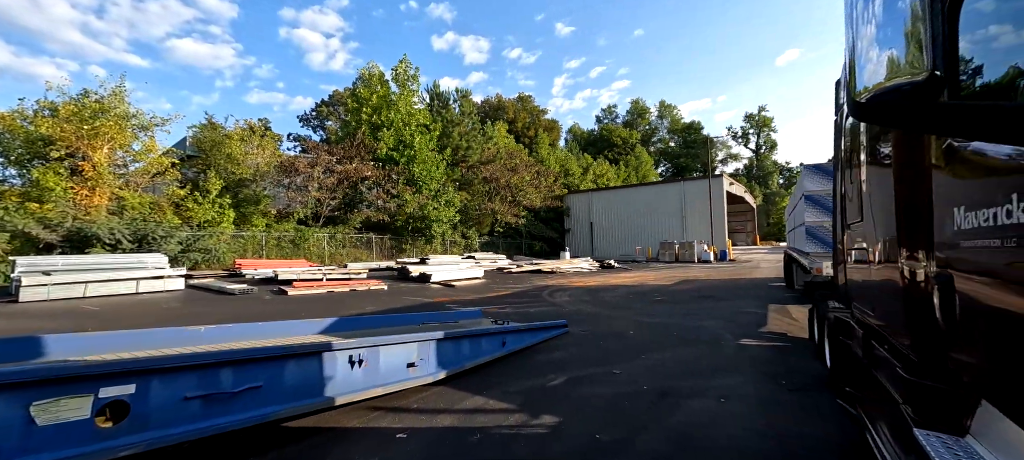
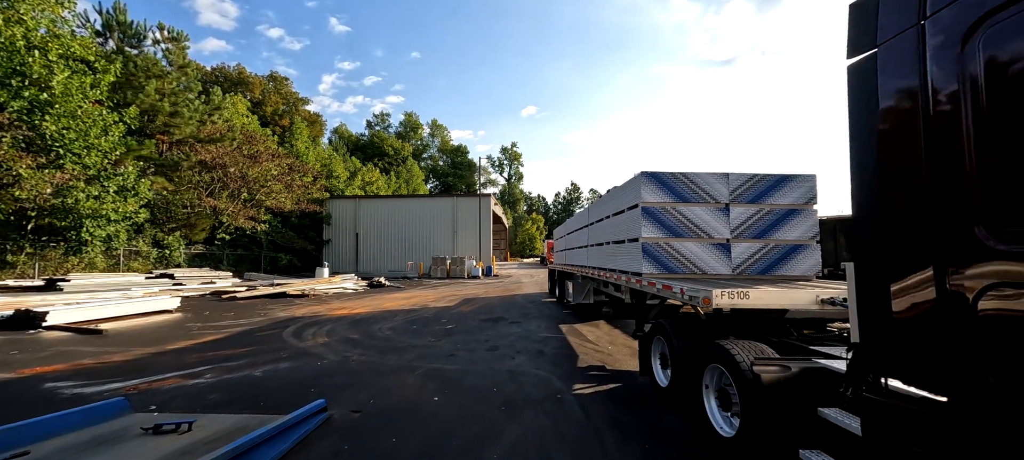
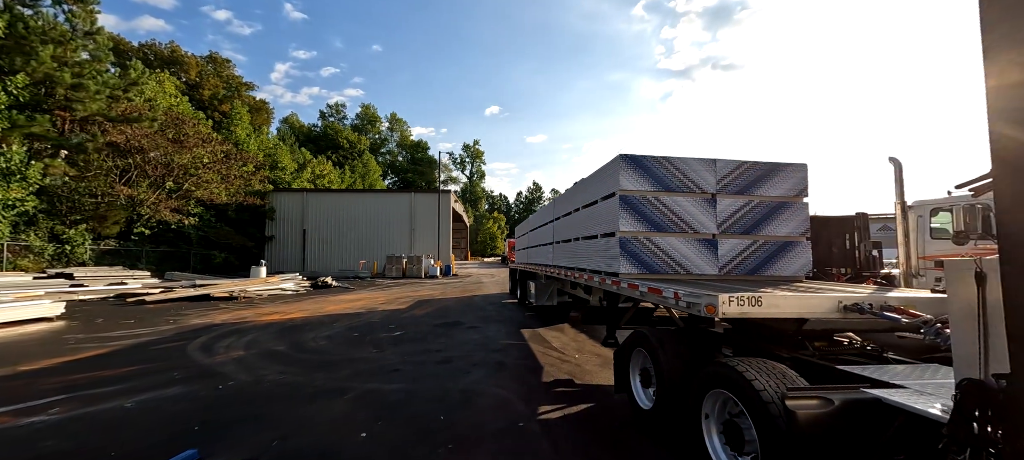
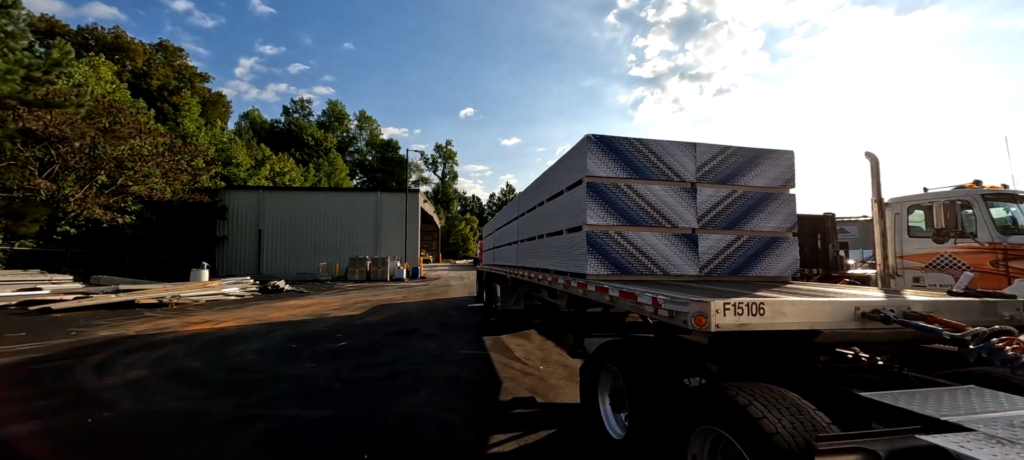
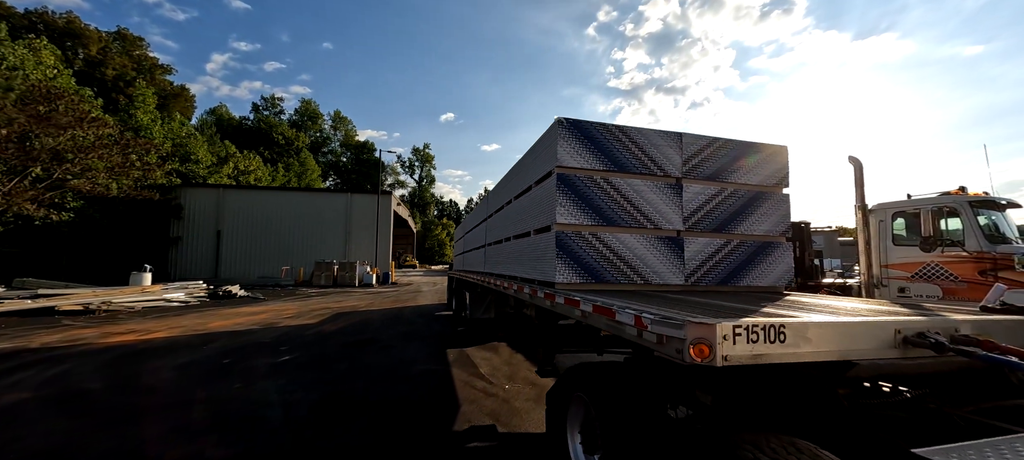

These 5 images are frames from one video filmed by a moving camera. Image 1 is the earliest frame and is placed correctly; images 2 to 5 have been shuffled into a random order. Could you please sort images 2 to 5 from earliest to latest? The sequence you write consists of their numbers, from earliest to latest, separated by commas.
2, 3, 4, 5
